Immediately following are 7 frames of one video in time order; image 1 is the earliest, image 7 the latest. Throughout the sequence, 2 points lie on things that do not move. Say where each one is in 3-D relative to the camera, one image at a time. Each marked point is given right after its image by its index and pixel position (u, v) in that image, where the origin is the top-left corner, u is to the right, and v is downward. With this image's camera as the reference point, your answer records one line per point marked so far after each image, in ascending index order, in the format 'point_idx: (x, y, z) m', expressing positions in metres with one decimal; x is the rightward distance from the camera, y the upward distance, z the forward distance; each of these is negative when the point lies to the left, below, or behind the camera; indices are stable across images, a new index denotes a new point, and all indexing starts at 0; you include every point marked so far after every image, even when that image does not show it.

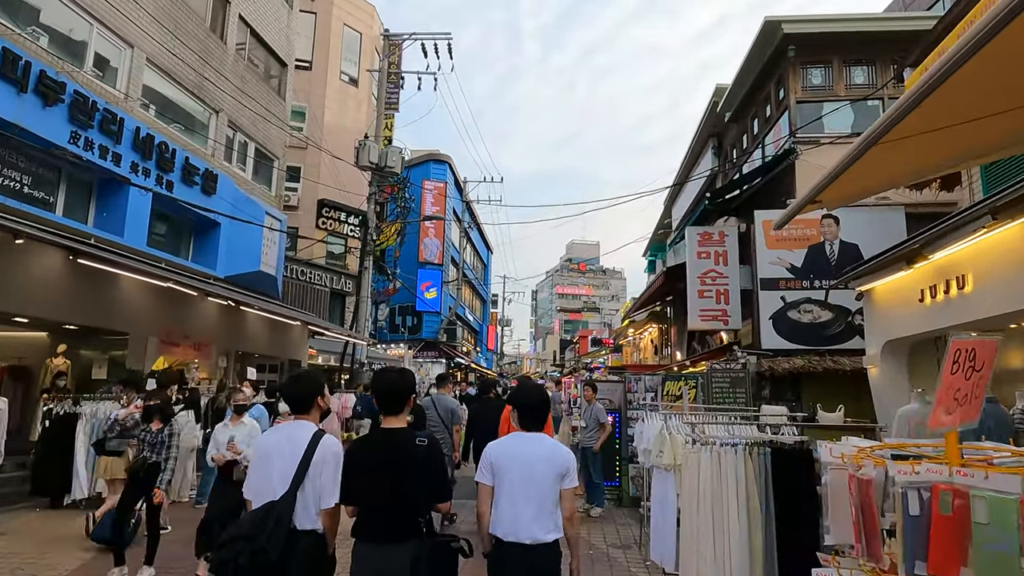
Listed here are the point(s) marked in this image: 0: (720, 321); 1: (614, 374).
0: (+3.1, -0.5, +9.8) m
1: (+2.3, -2.0, +15.3) m
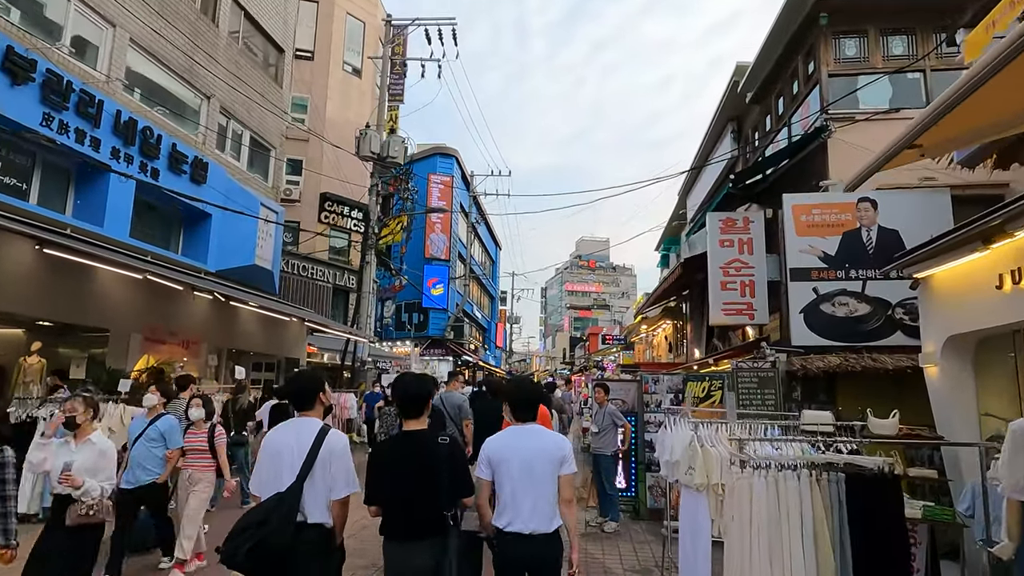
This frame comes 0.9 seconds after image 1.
0: (+3.1, -0.4, +9.0) m
1: (+2.5, -1.8, +14.5) m
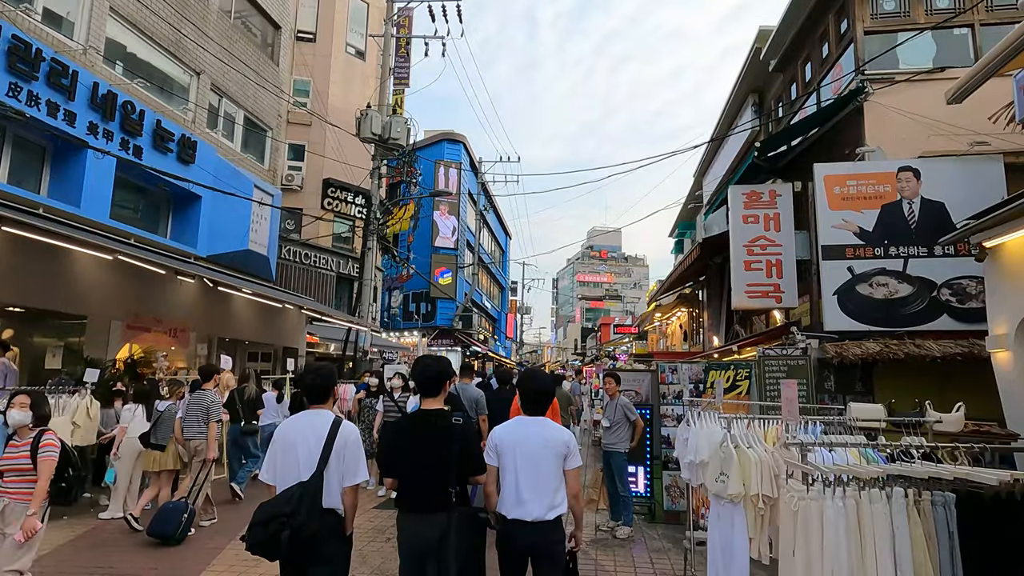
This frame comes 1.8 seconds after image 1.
0: (+3.2, -0.1, +8.2) m
1: (+2.6, -1.5, +13.7) m
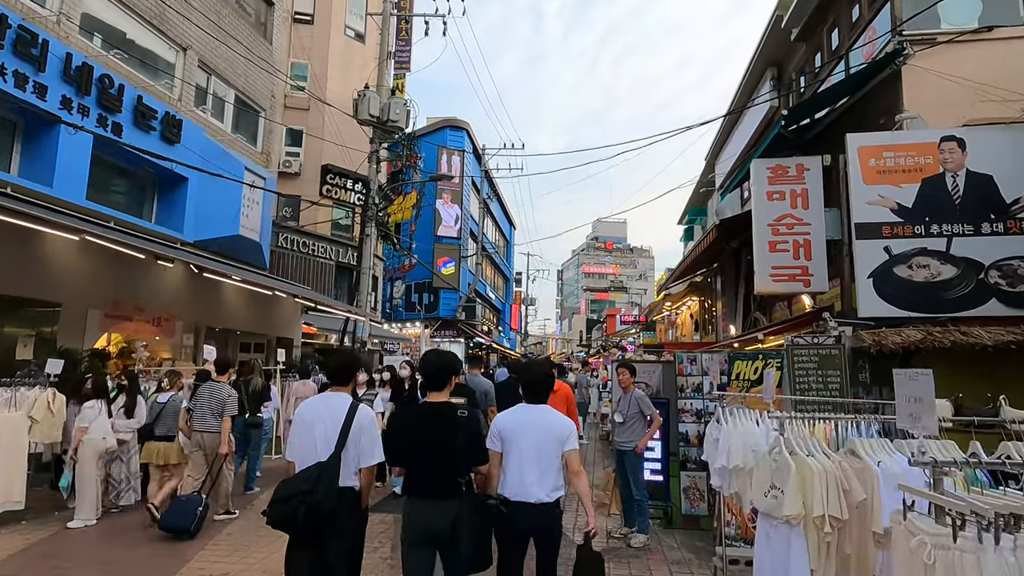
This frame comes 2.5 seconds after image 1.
0: (+3.2, +0.1, +7.5) m
1: (+2.7, -1.3, +13.0) m
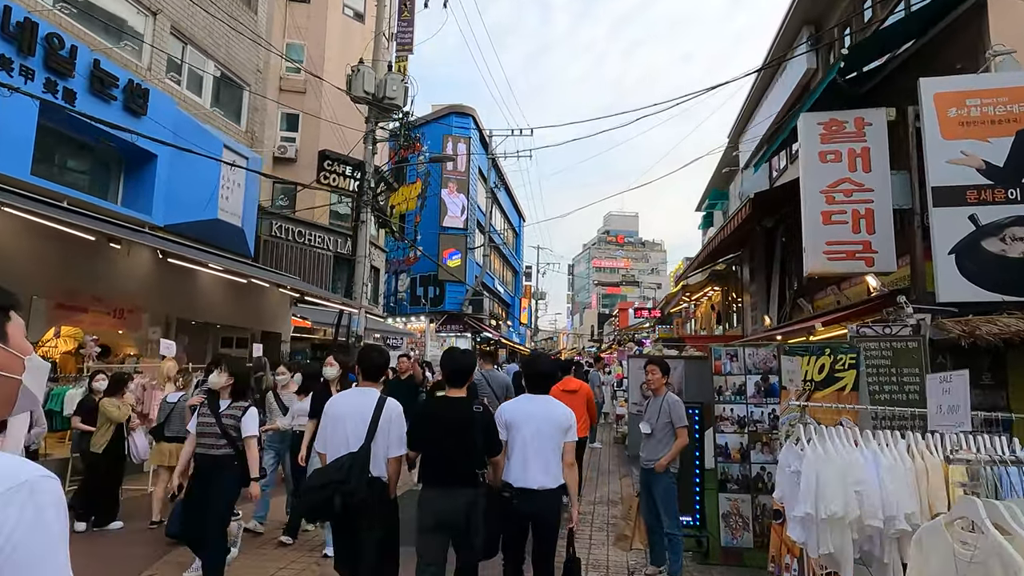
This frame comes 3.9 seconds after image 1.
0: (+3.2, +0.3, +6.1) m
1: (+2.8, -1.1, +11.7) m
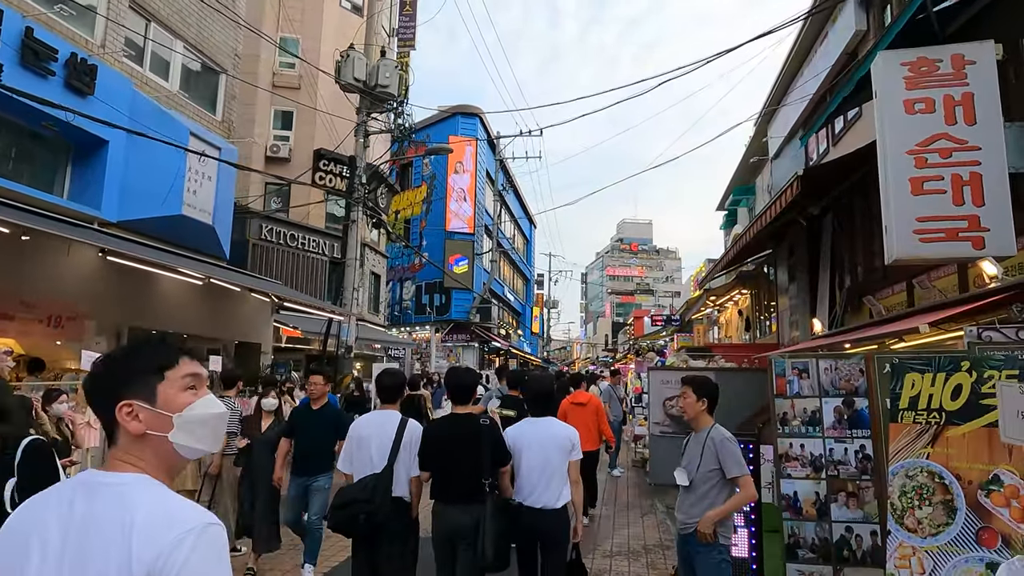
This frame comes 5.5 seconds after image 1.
0: (+3.1, +0.3, +4.6) m
1: (+2.8, -1.1, +10.1) m
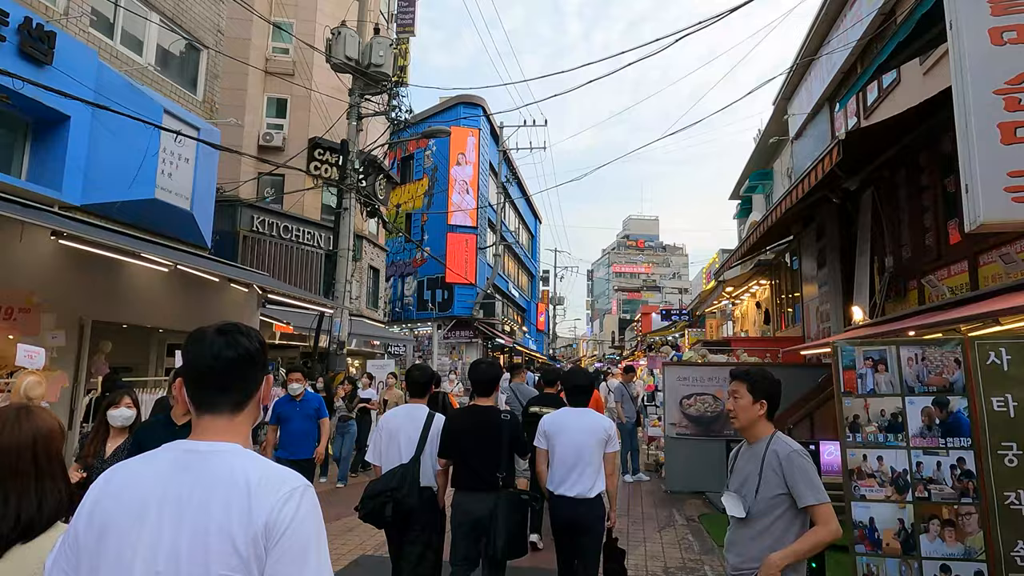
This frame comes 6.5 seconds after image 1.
0: (+3.1, +0.5, +3.7) m
1: (+2.8, -0.9, +9.2) m
